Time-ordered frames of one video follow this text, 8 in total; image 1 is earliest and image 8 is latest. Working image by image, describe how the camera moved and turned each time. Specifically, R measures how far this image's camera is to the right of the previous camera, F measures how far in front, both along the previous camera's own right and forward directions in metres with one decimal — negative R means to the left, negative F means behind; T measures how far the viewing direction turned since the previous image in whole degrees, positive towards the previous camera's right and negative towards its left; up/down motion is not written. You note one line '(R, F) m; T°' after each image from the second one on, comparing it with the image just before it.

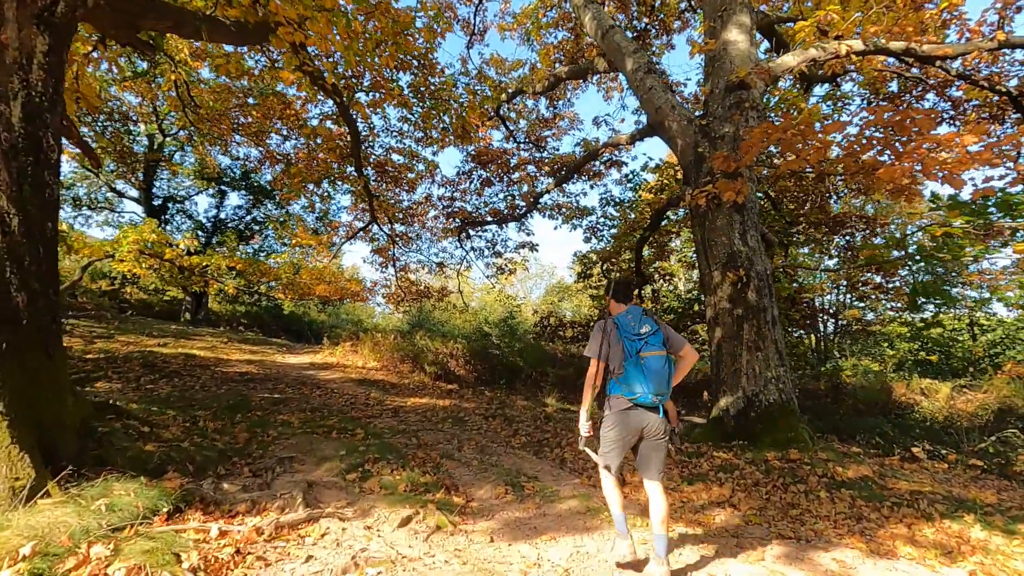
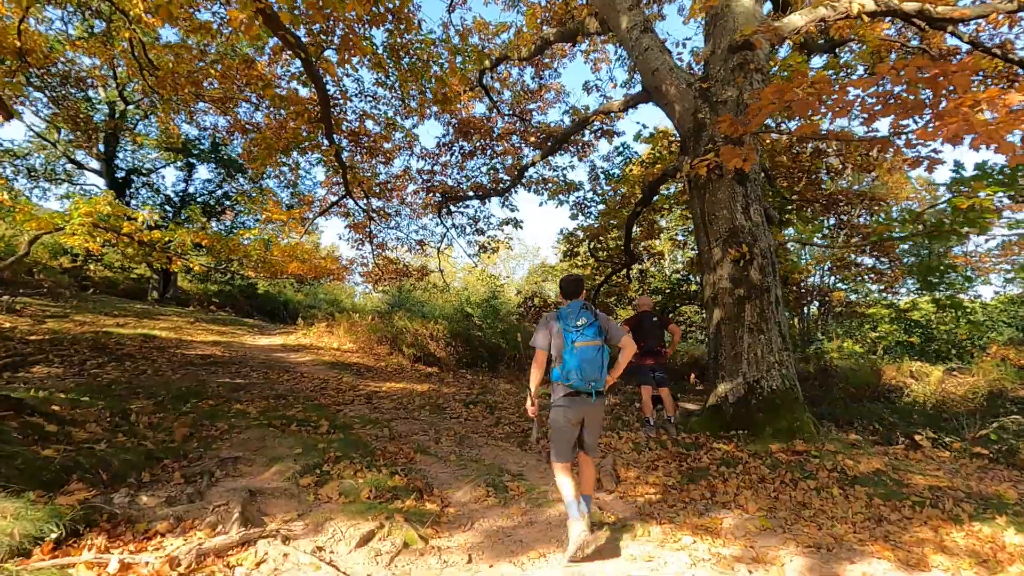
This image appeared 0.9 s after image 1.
(0.0, +0.5) m; +2°
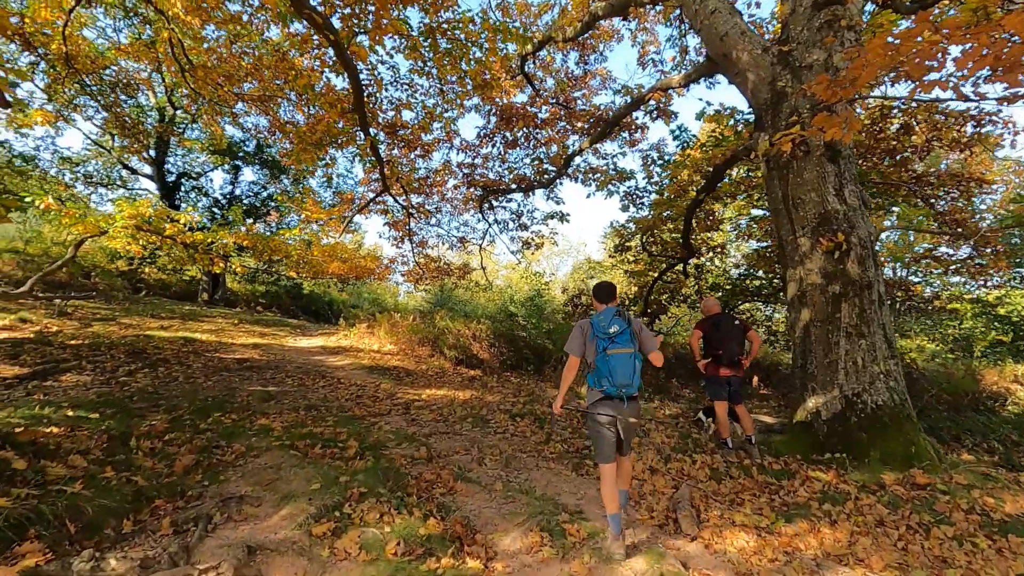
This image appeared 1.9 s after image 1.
(-0.1, +0.6) m; -5°
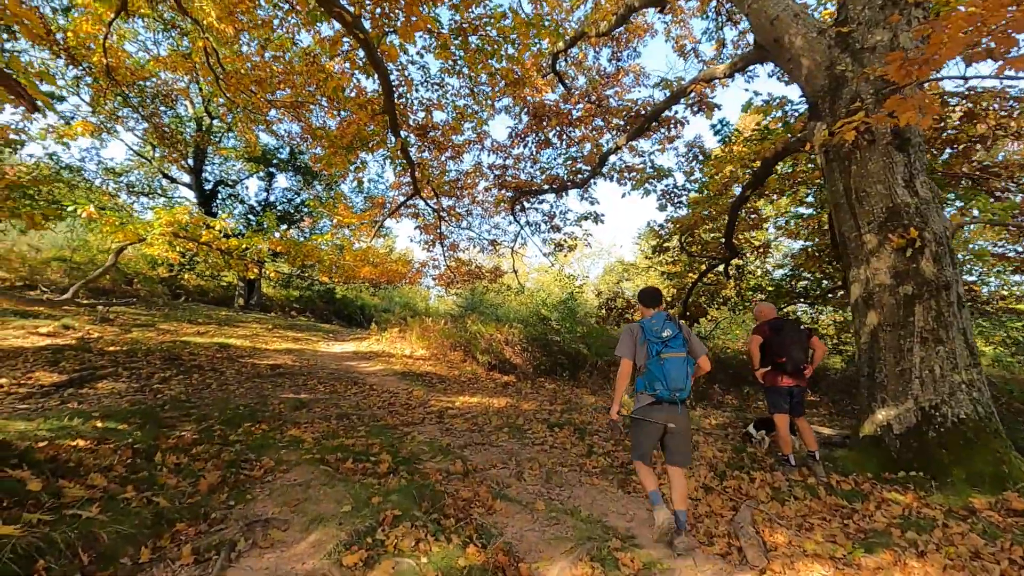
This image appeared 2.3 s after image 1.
(-0.1, +0.2) m; -3°
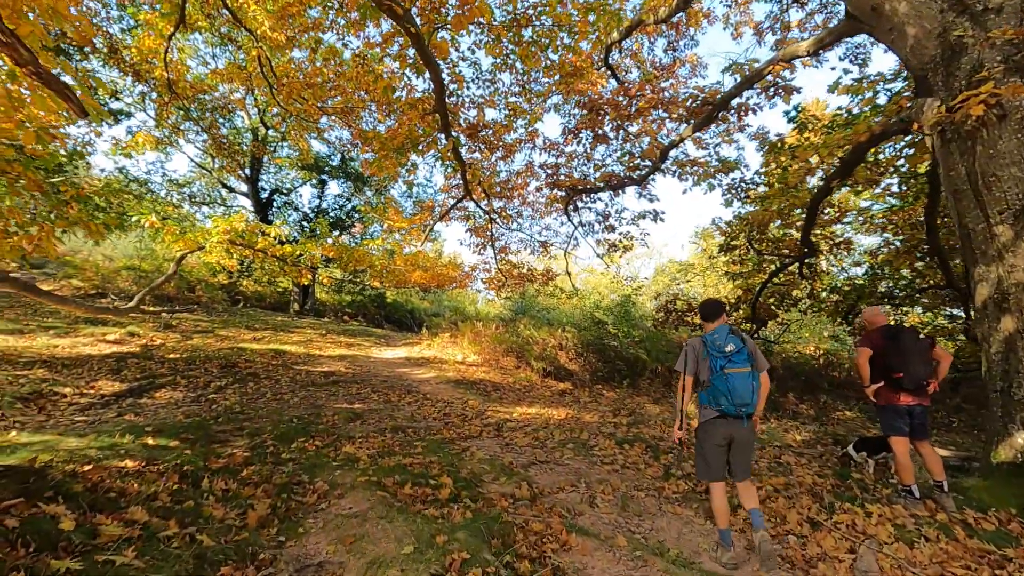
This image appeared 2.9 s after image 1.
(-0.2, +0.4) m; -5°
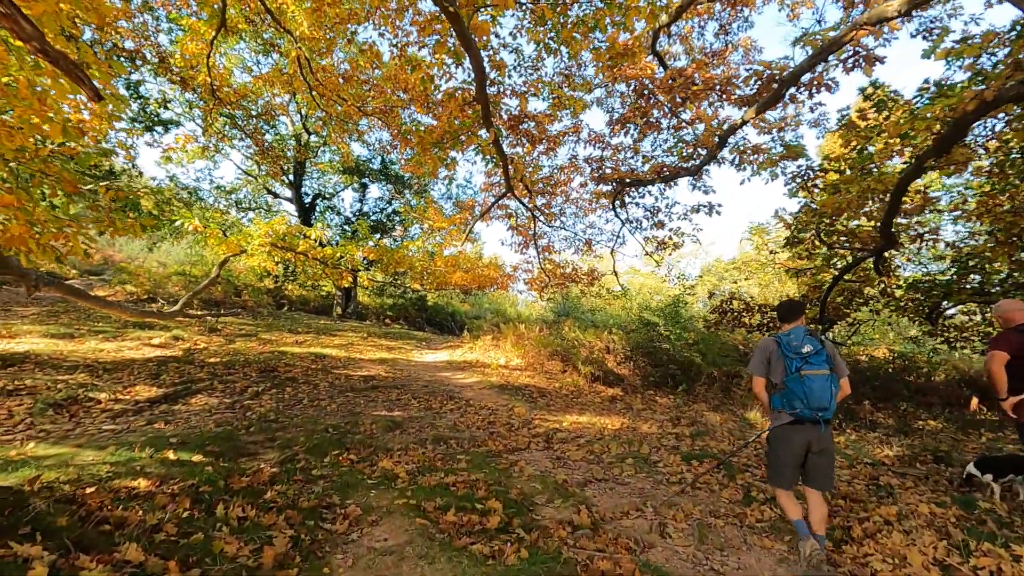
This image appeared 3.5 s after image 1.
(-0.1, +0.4) m; -4°
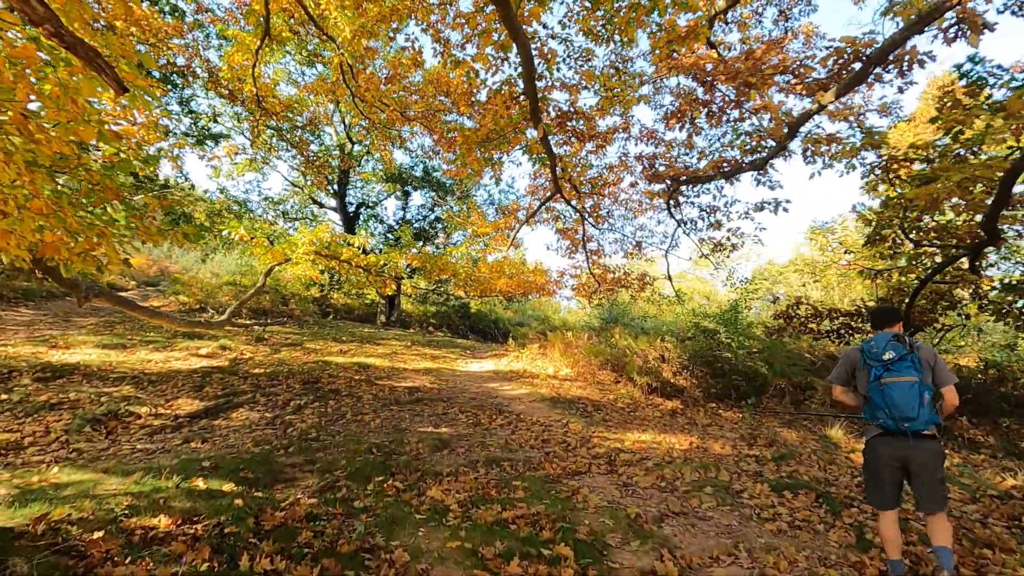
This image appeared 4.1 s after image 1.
(-0.1, +0.4) m; -4°
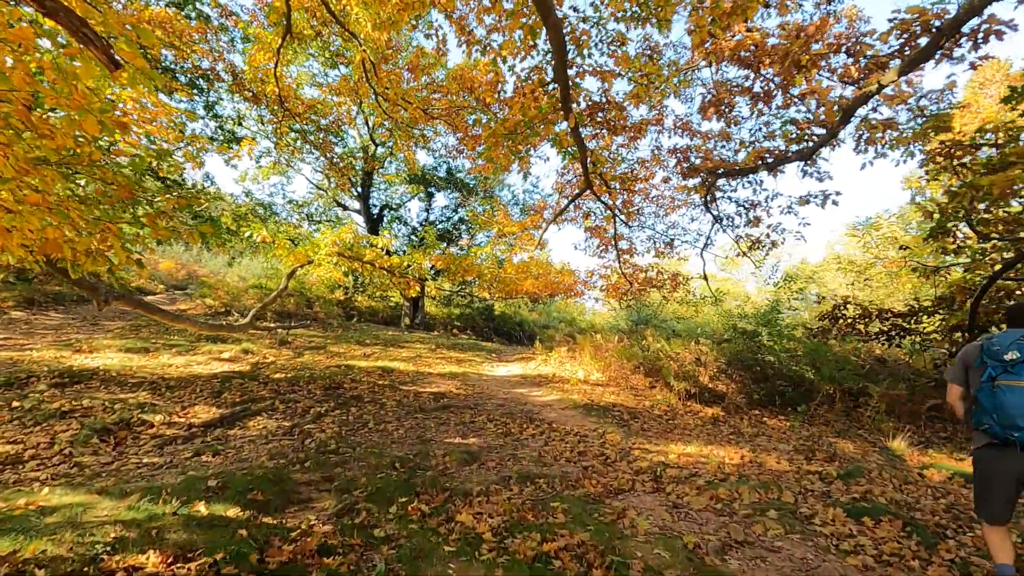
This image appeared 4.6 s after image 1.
(-0.1, +0.4) m; -2°
